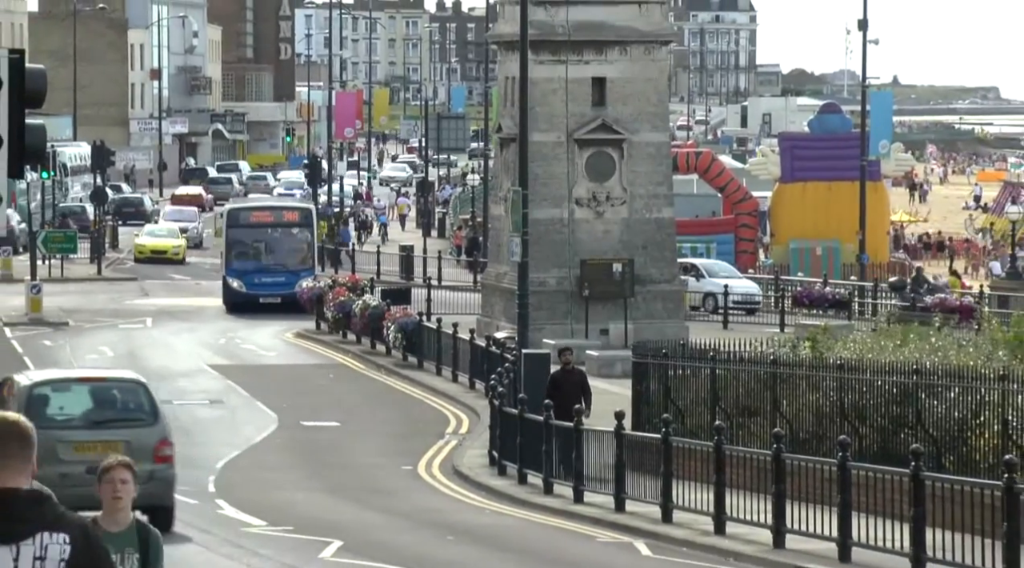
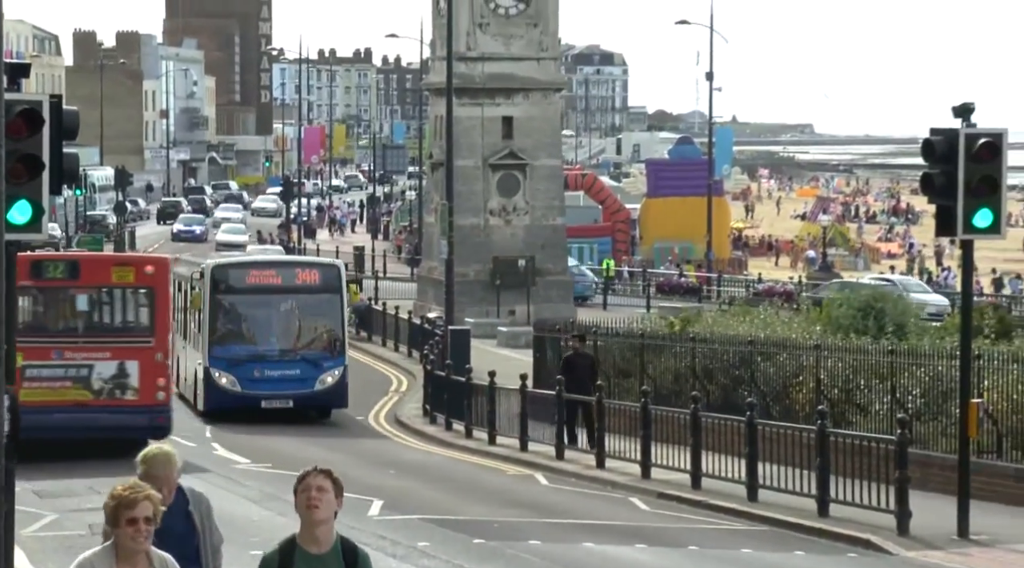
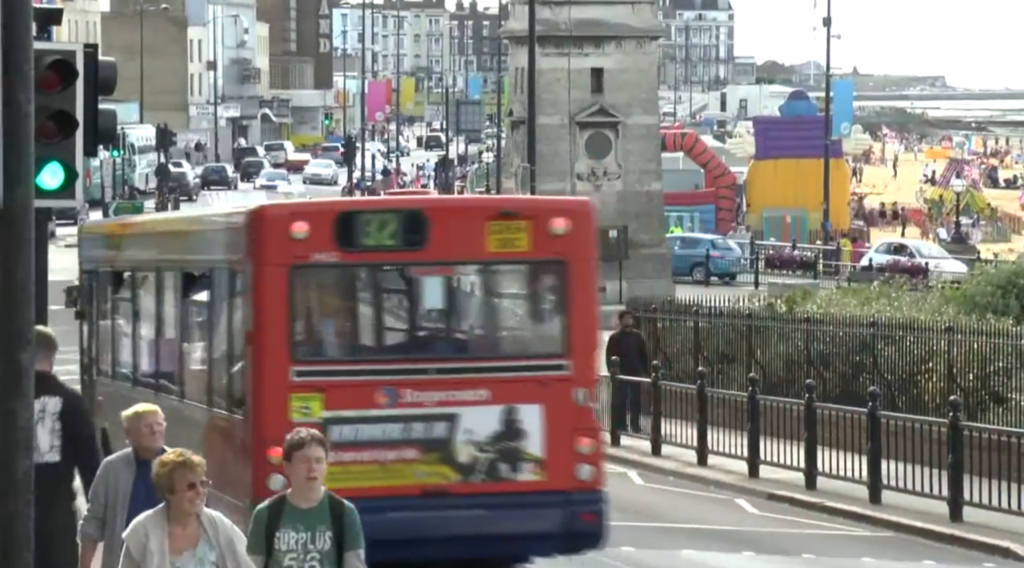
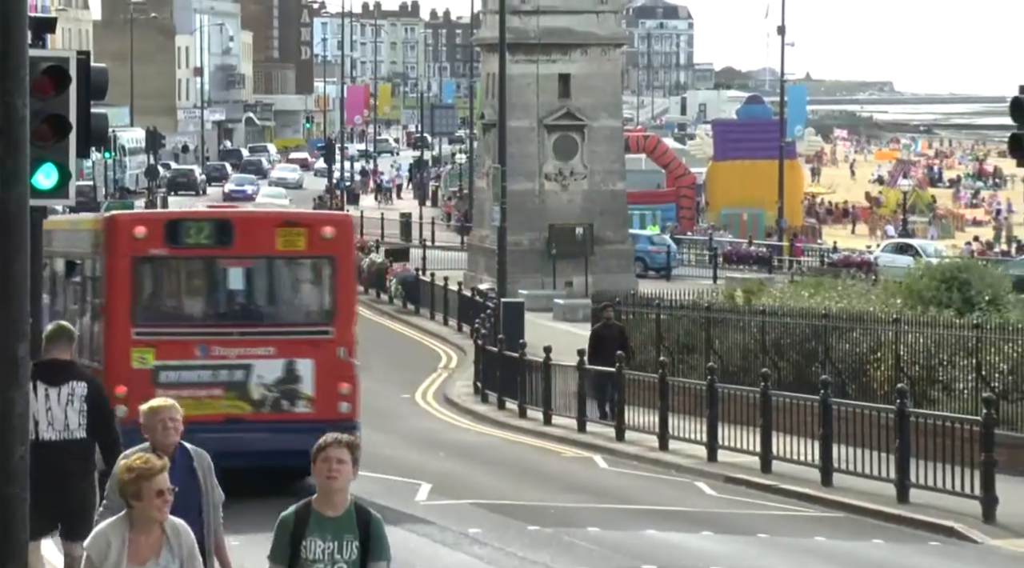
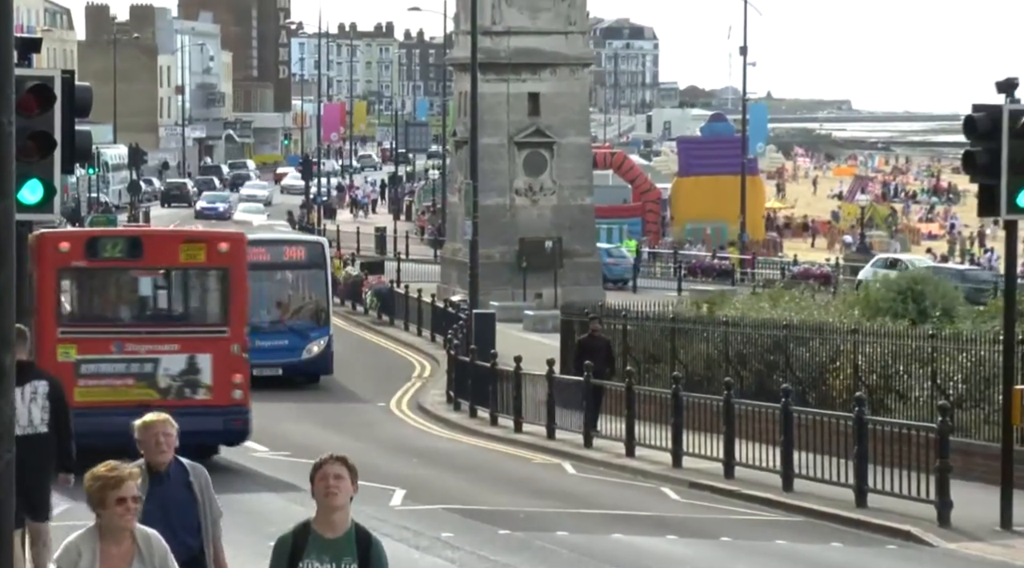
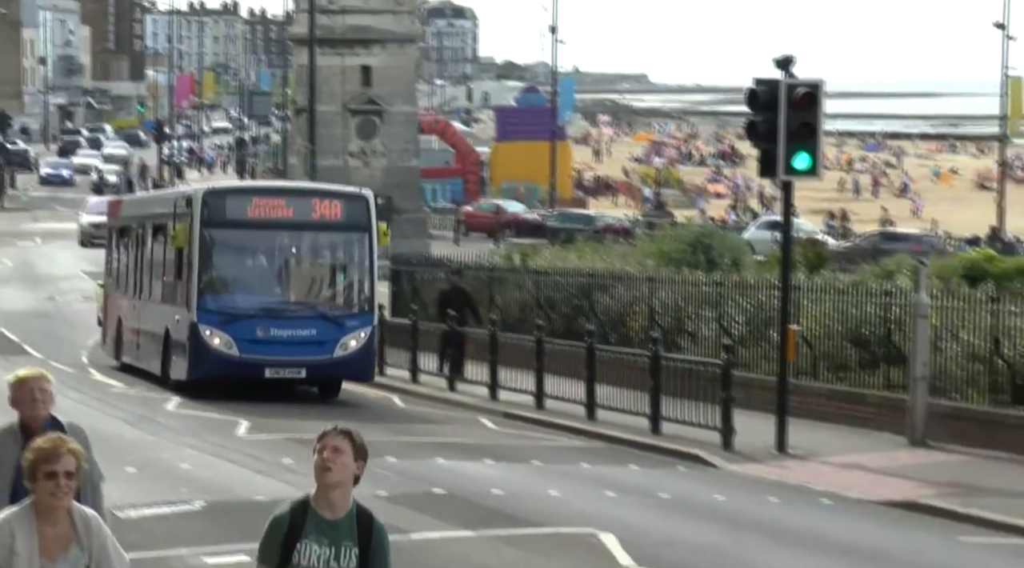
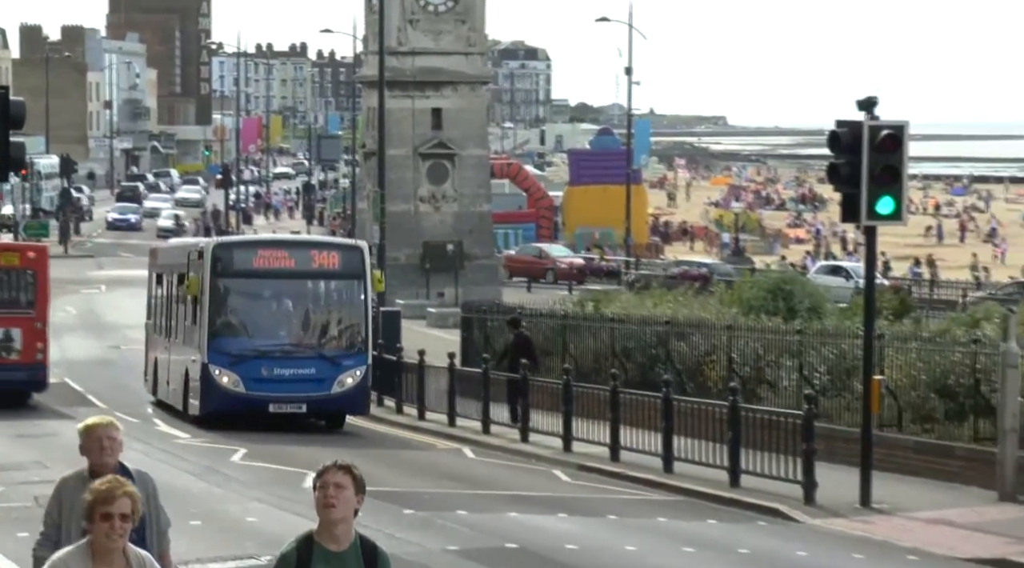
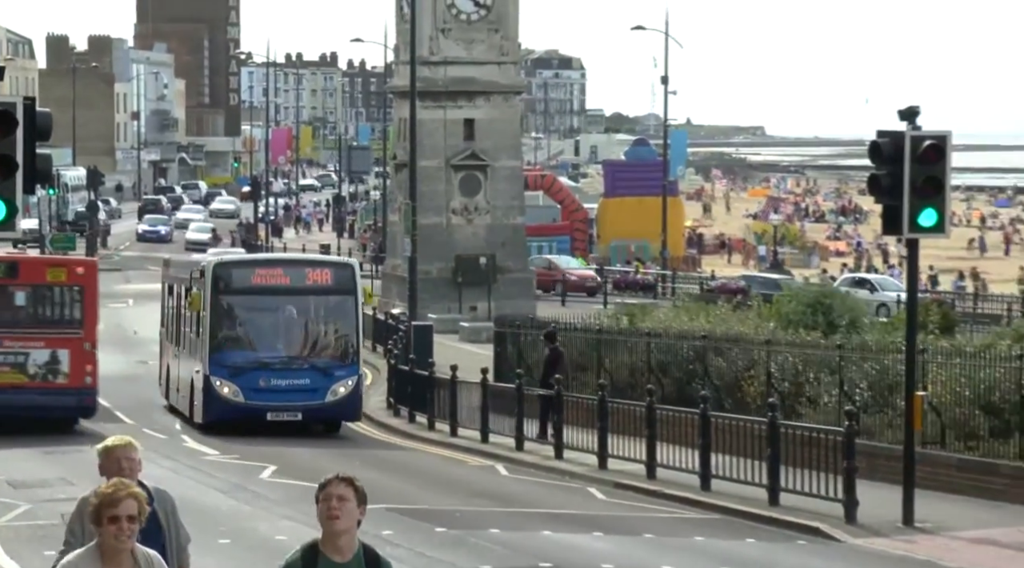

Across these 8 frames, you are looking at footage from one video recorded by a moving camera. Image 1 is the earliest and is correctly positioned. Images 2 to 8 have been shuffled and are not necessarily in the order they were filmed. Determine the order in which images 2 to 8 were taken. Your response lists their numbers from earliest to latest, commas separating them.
3, 4, 5, 2, 8, 7, 6
